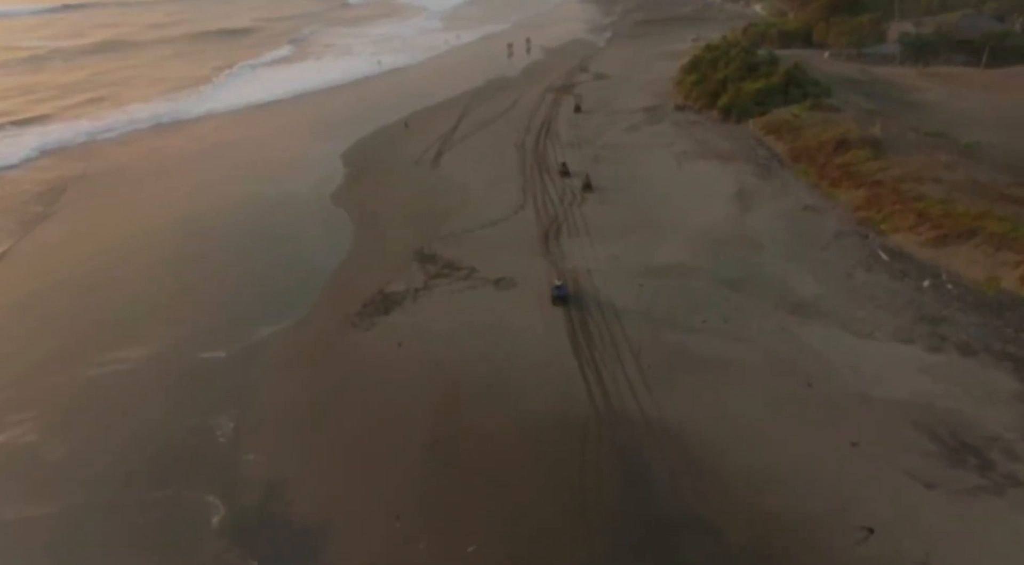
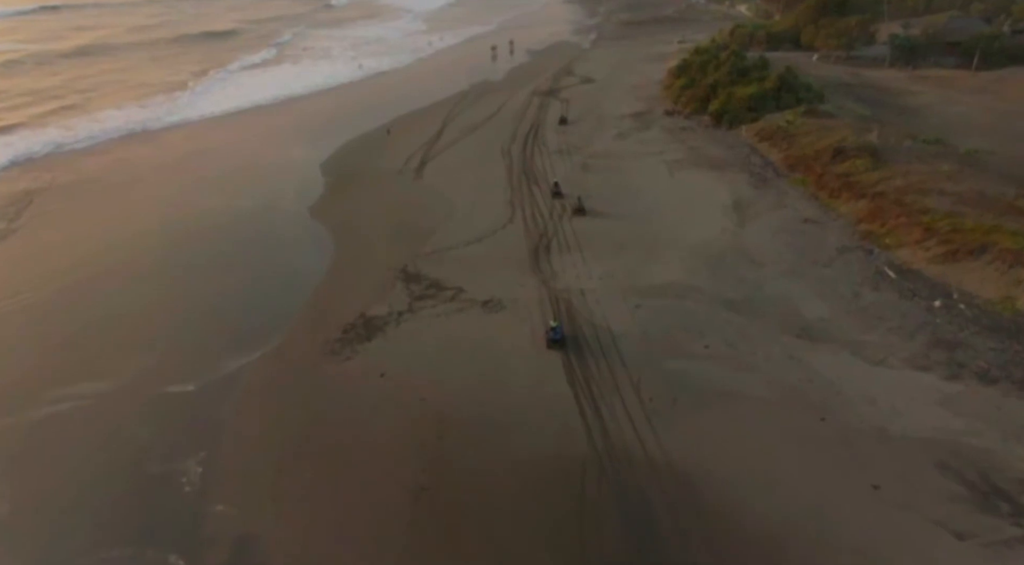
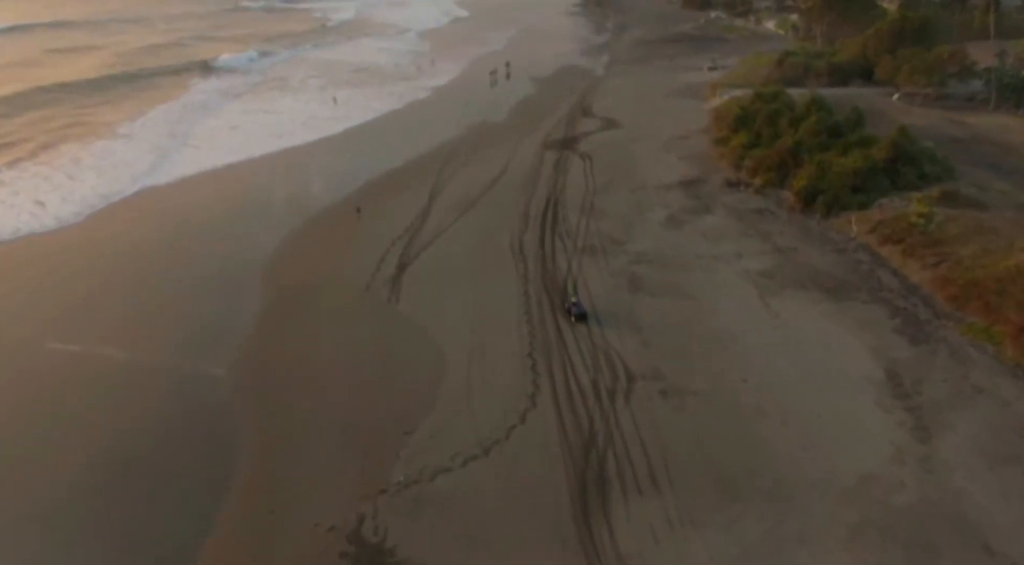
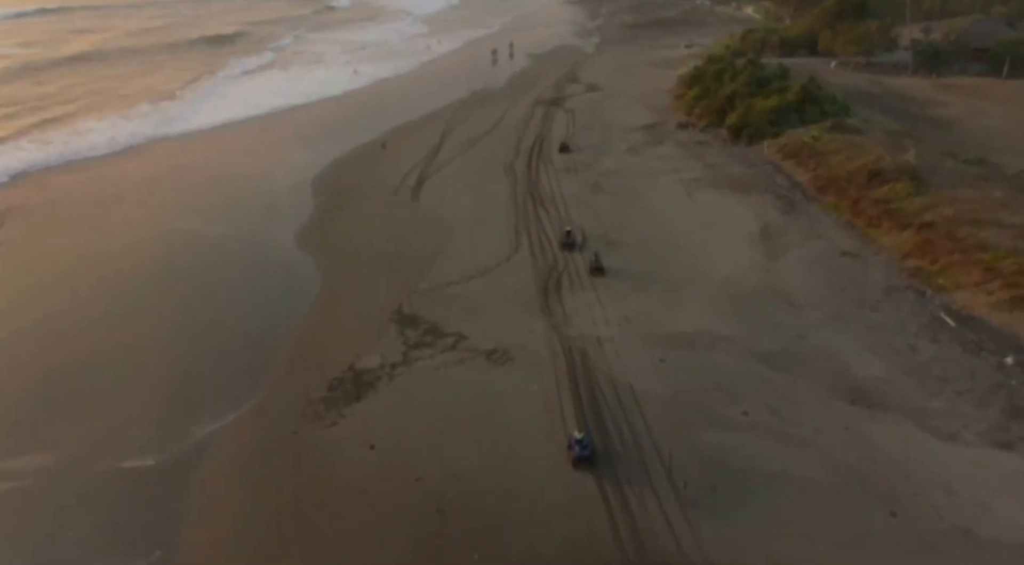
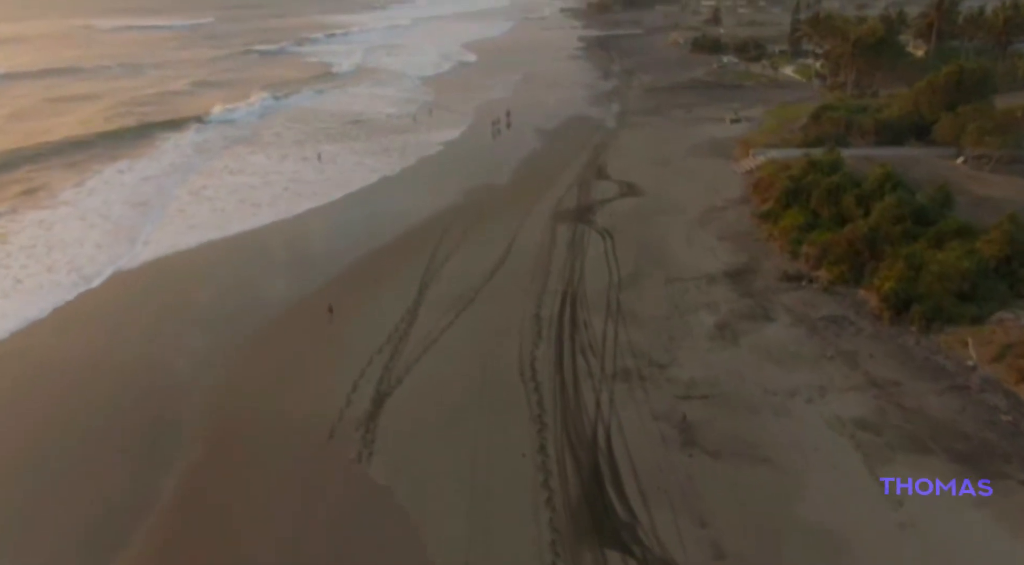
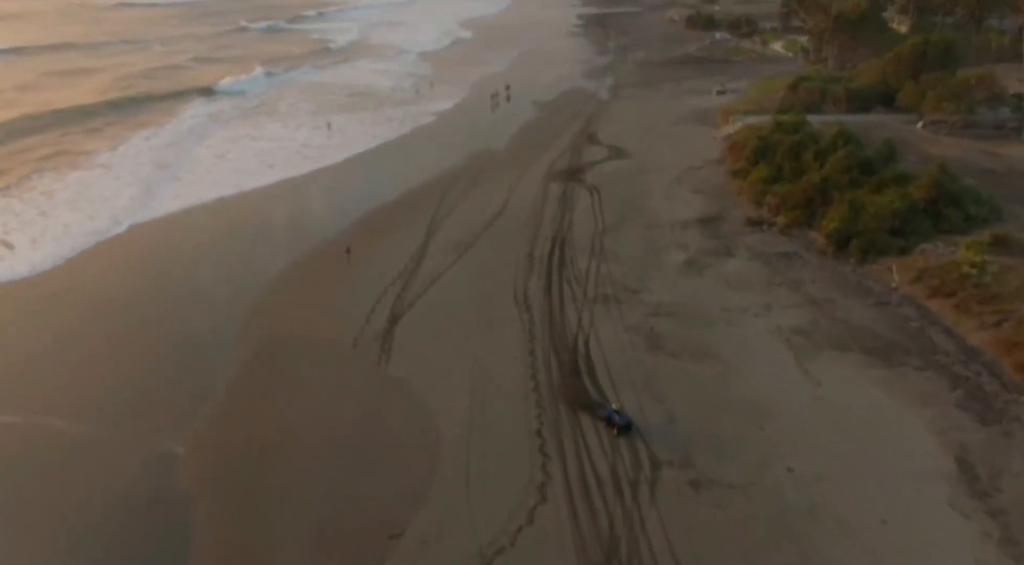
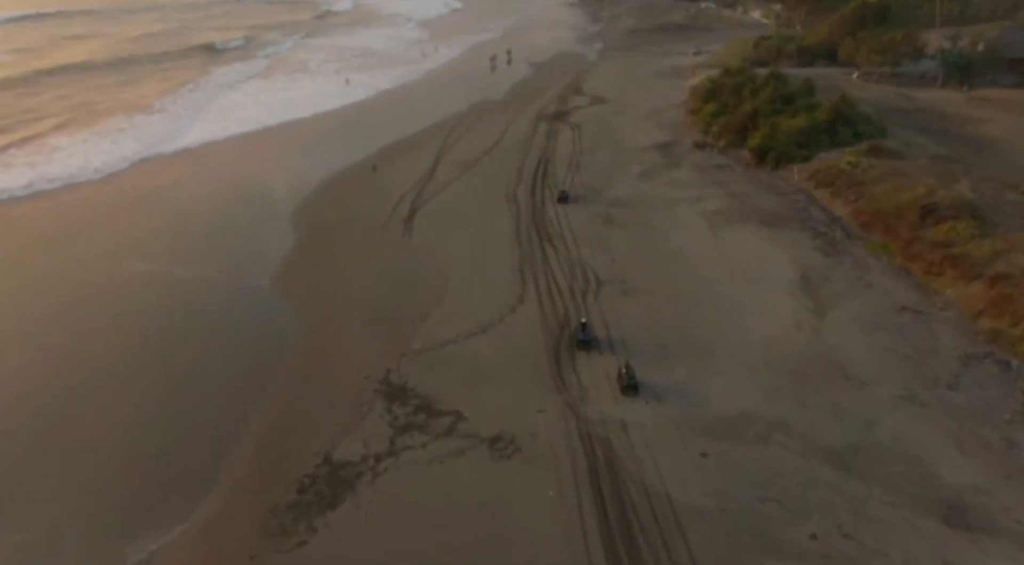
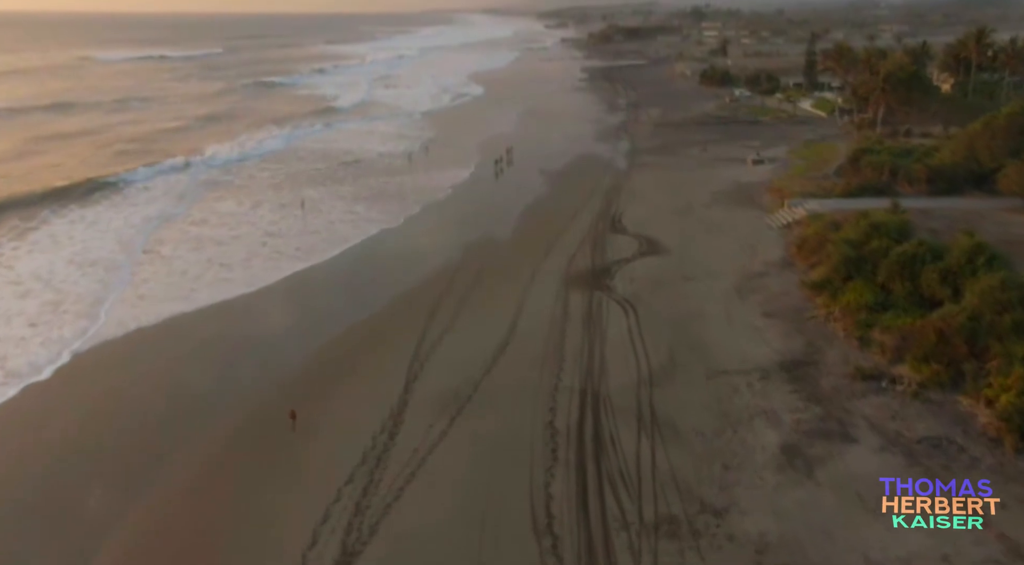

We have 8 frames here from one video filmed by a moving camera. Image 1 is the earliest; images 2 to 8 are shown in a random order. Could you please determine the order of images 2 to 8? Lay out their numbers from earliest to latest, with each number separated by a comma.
2, 4, 7, 3, 6, 5, 8
